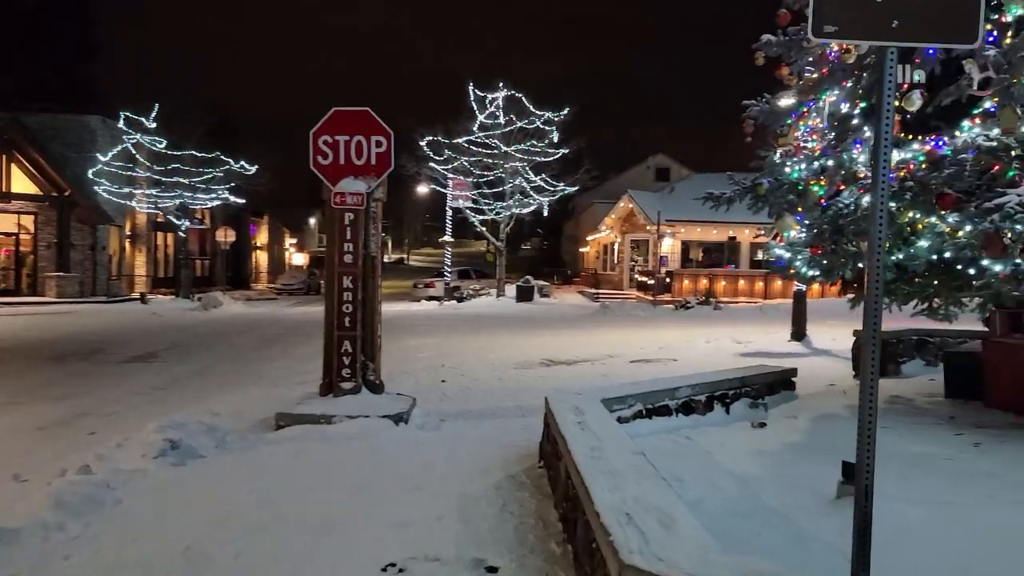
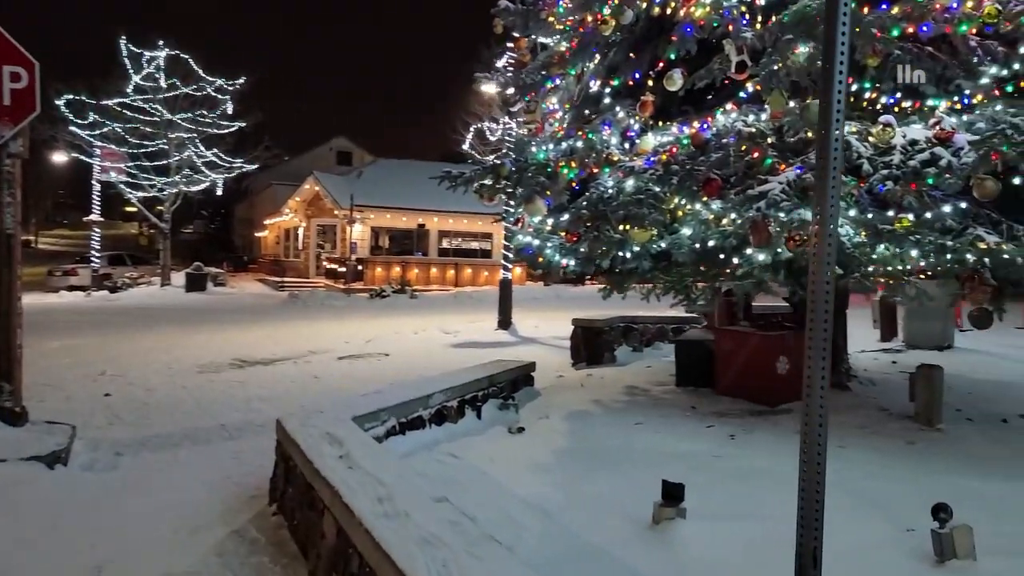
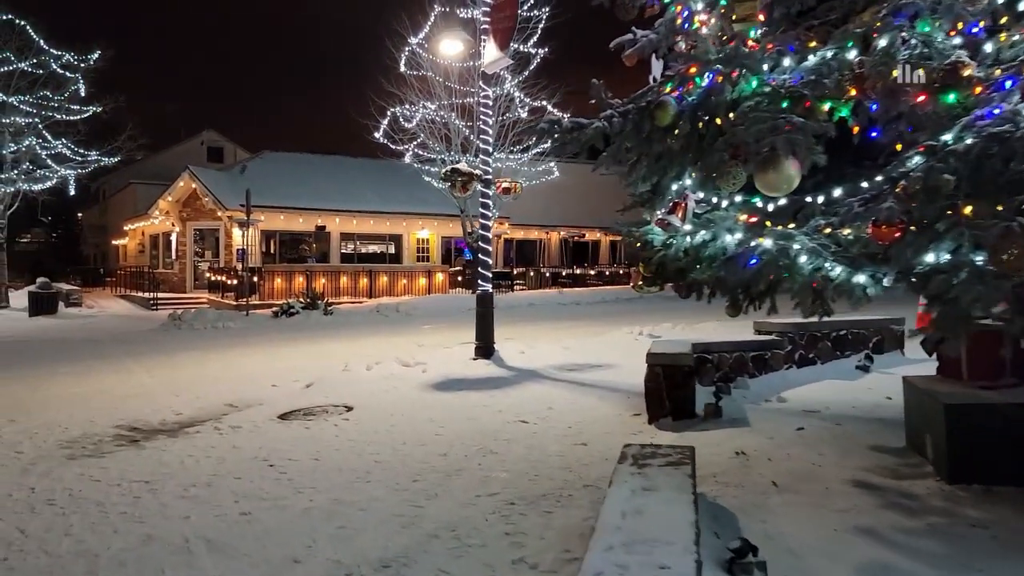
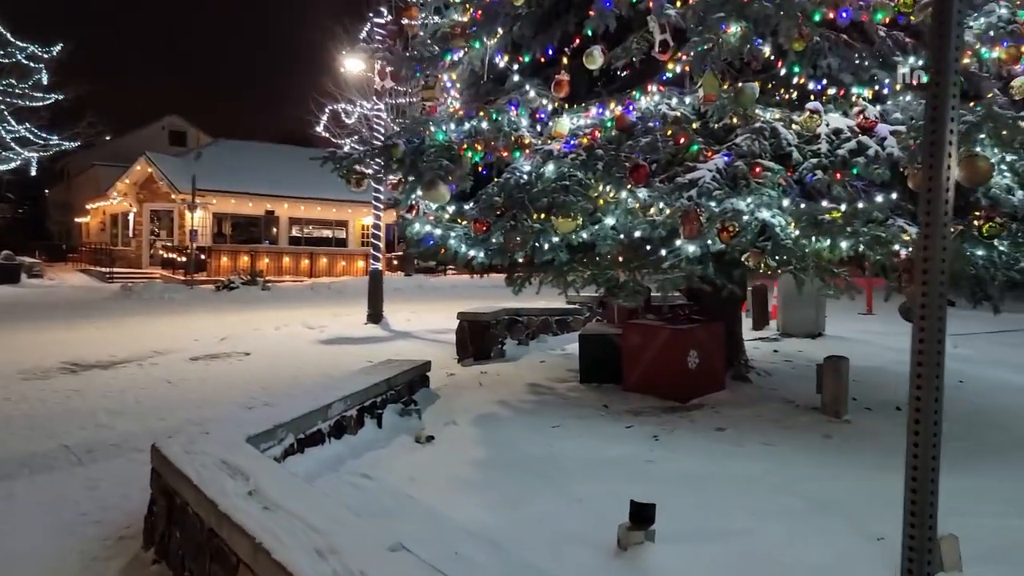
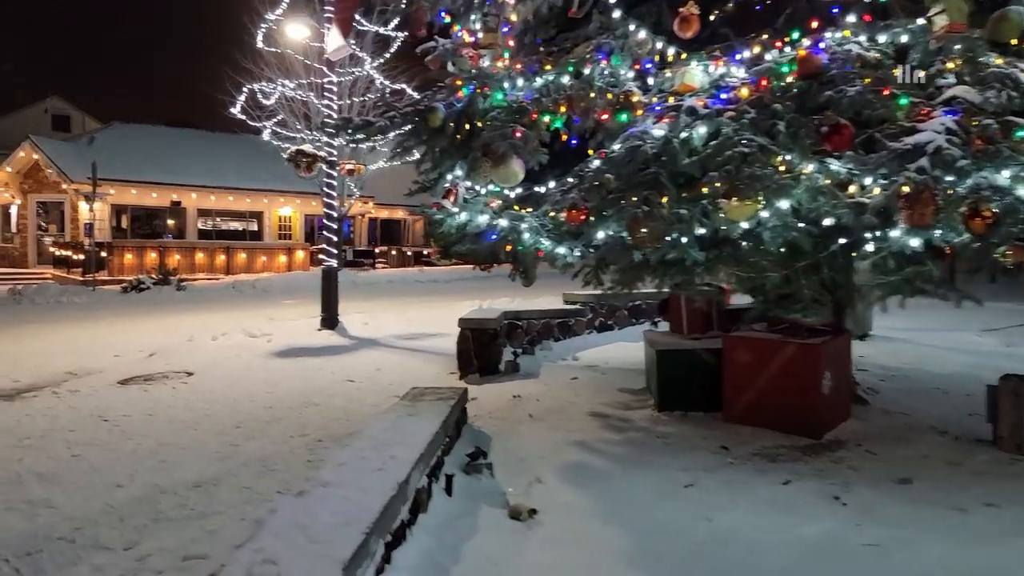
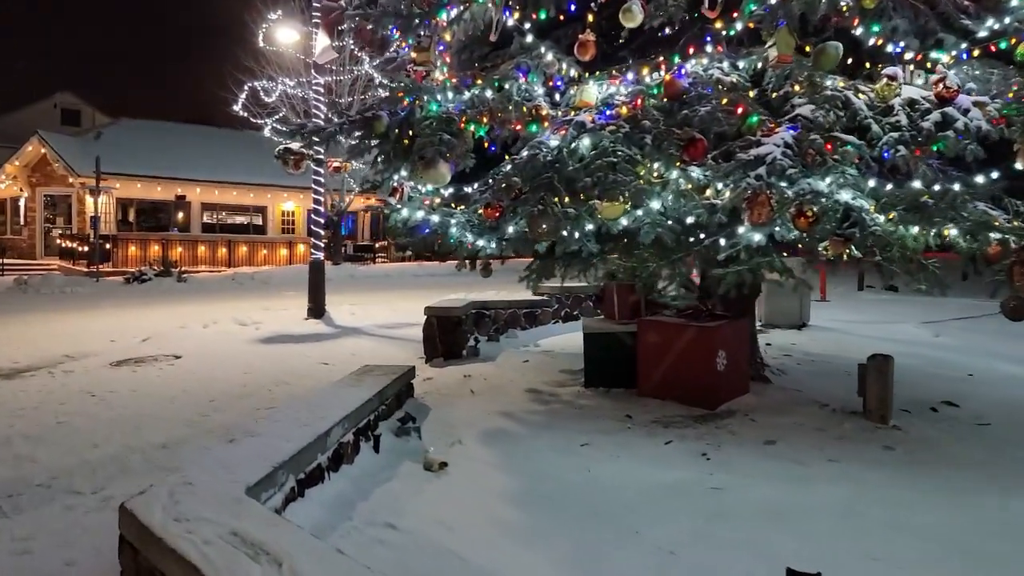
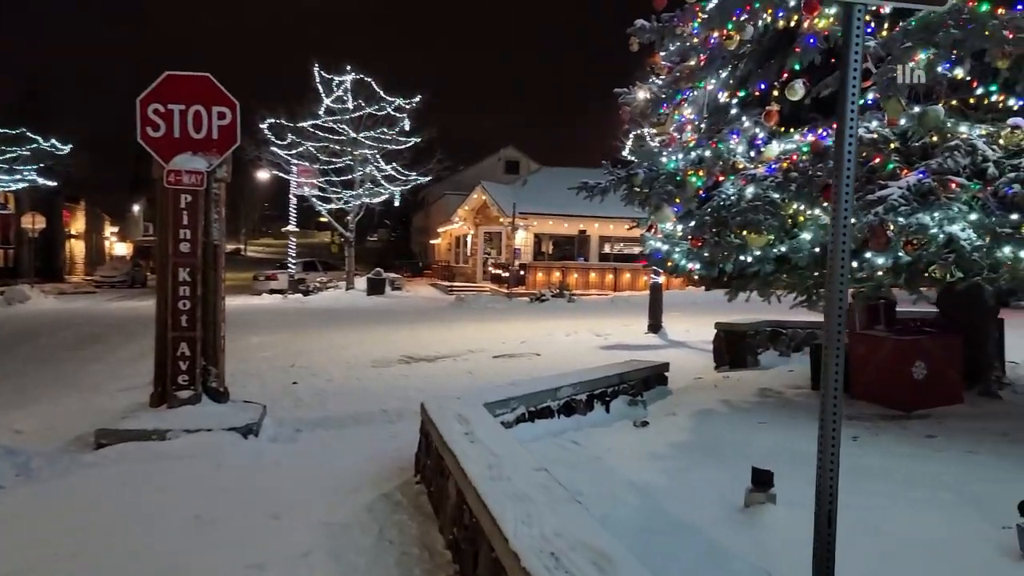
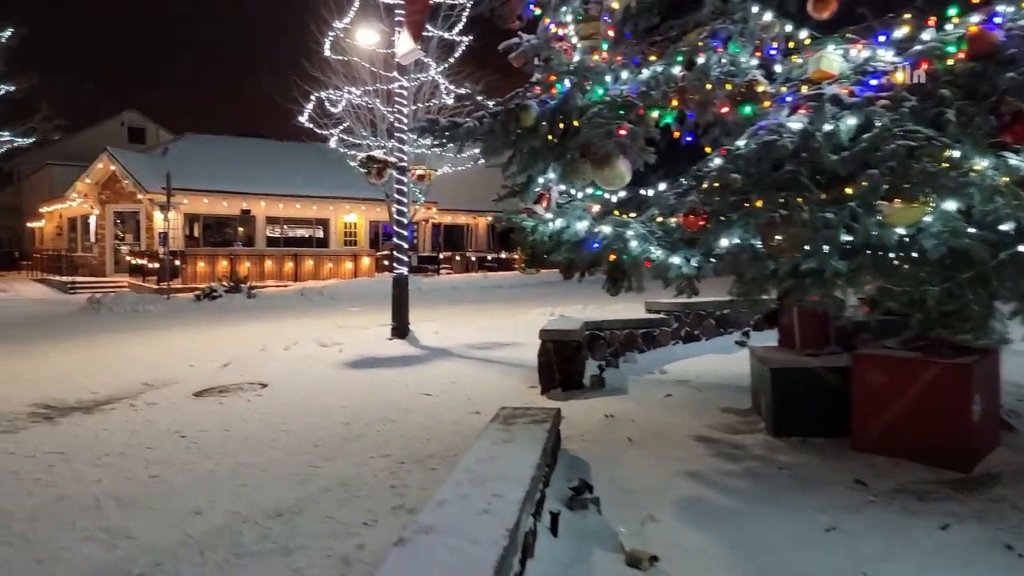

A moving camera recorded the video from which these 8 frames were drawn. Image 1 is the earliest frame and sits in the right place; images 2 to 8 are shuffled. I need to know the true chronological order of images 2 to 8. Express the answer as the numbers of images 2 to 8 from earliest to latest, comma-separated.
7, 2, 4, 6, 5, 8, 3
